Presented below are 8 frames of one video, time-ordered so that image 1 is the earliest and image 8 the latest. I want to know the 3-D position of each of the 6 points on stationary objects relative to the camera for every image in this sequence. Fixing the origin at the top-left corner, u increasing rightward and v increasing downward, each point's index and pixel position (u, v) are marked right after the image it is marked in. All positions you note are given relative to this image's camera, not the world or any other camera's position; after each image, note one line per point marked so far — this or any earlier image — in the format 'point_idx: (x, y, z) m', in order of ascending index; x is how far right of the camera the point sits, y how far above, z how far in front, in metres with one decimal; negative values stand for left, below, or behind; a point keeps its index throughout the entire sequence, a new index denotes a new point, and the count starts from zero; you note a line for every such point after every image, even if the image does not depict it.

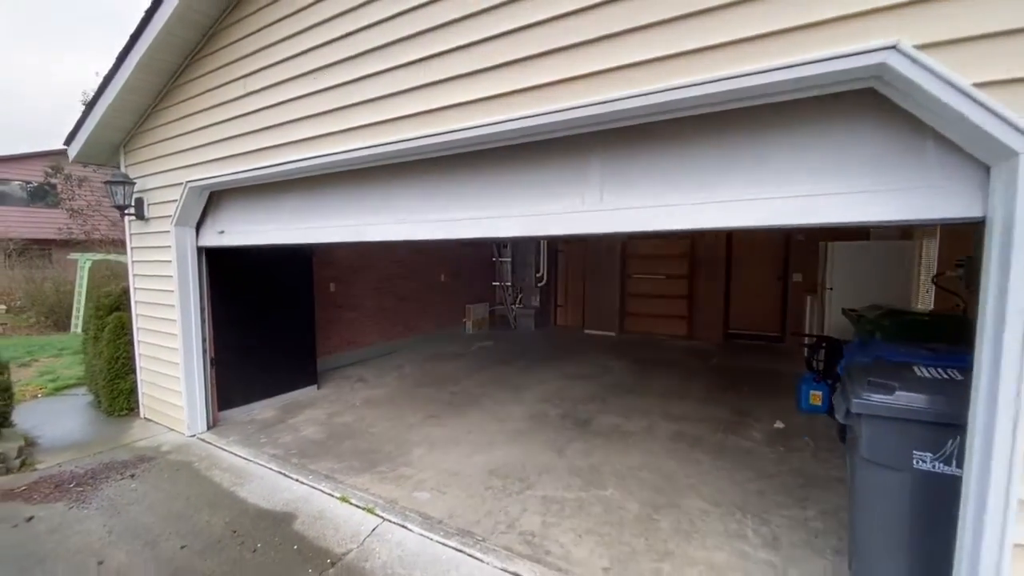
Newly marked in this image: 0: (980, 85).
0: (+1.3, +0.6, +1.2) m
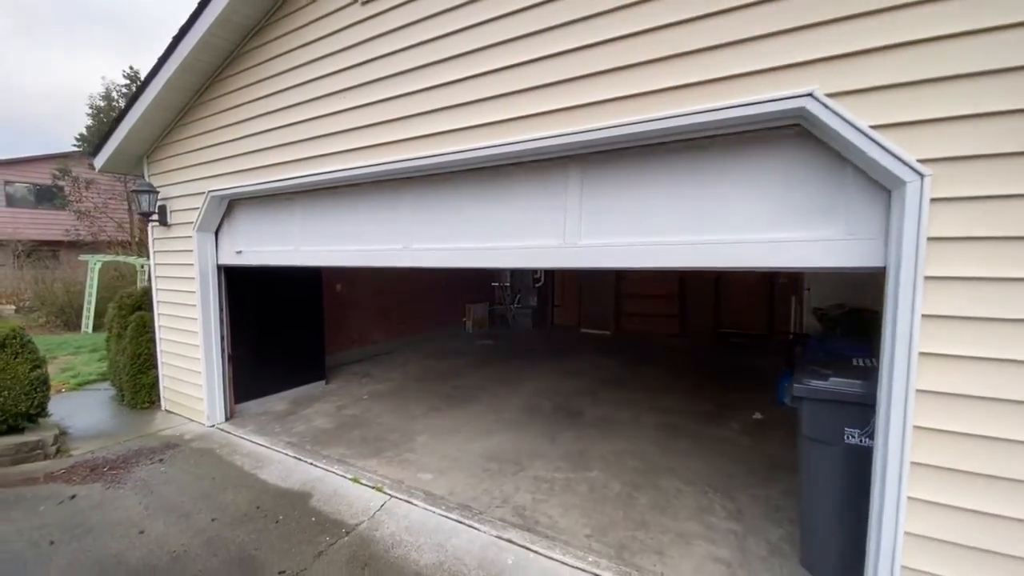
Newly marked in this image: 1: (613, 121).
0: (+1.3, +0.6, +1.5) m
1: (+0.5, +0.8, +2.0) m
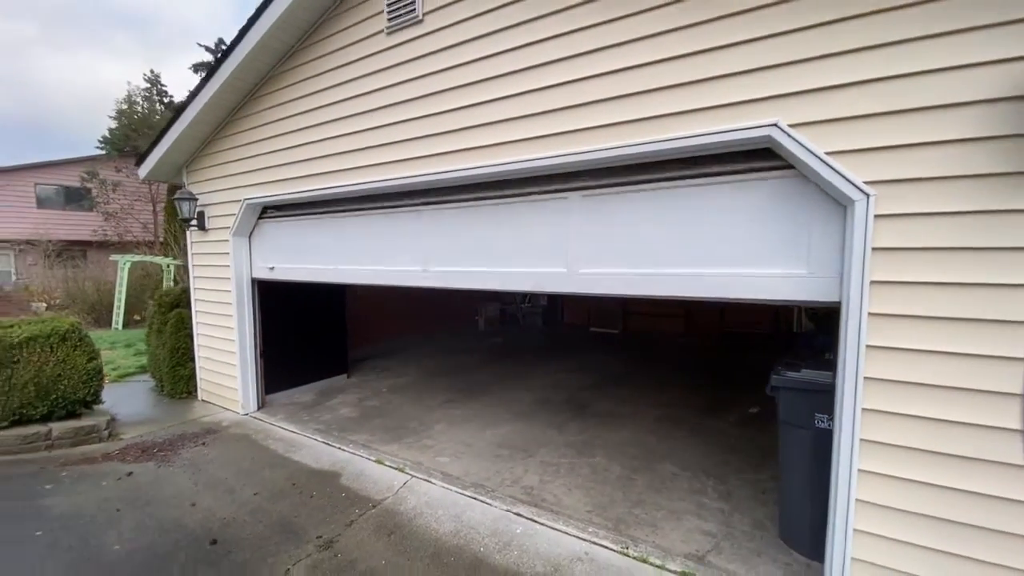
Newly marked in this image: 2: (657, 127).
0: (+1.3, +0.6, +1.8) m
1: (+0.5, +0.8, +2.3) m
2: (+0.7, +0.8, +2.2) m
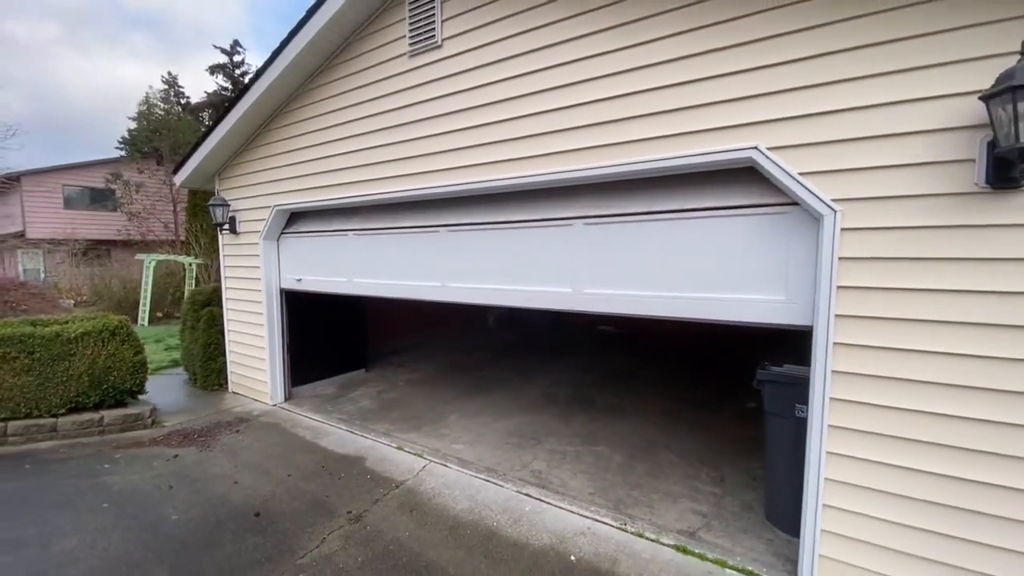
0: (+1.4, +0.5, +2.0) m
1: (+0.6, +0.8, +2.6) m
2: (+0.8, +0.8, +2.4) m
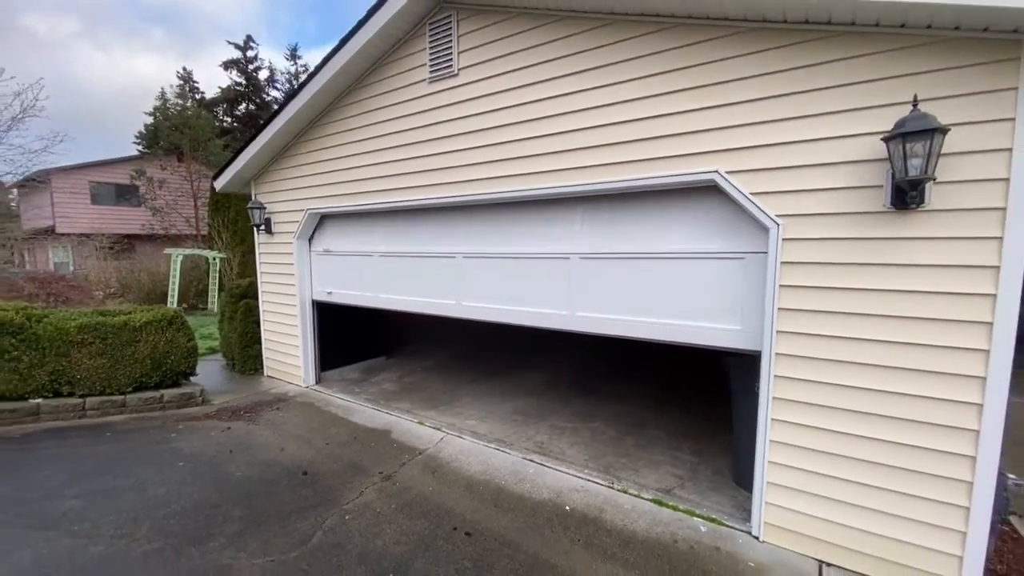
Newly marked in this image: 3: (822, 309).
0: (+1.4, +0.5, +2.5) m
1: (+0.6, +0.8, +3.1) m
2: (+0.8, +0.8, +2.9) m
3: (+1.7, -0.1, +2.4) m
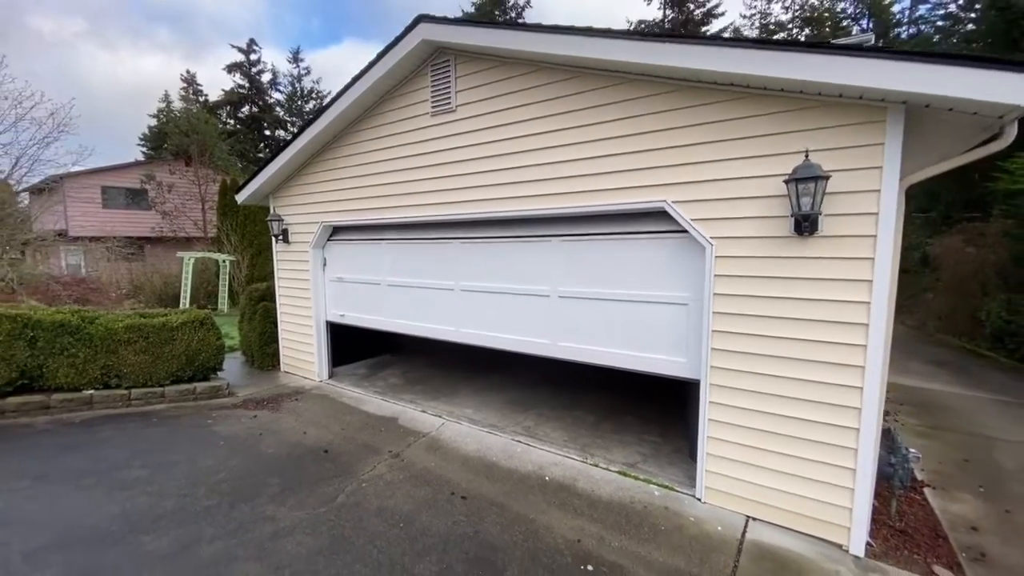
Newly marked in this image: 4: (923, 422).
0: (+1.3, +0.5, +3.1) m
1: (+0.5, +0.7, +3.7) m
2: (+0.7, +0.8, +3.5) m
3: (+1.6, -0.2, +3.0) m
4: (+5.5, -1.8, +5.8) m
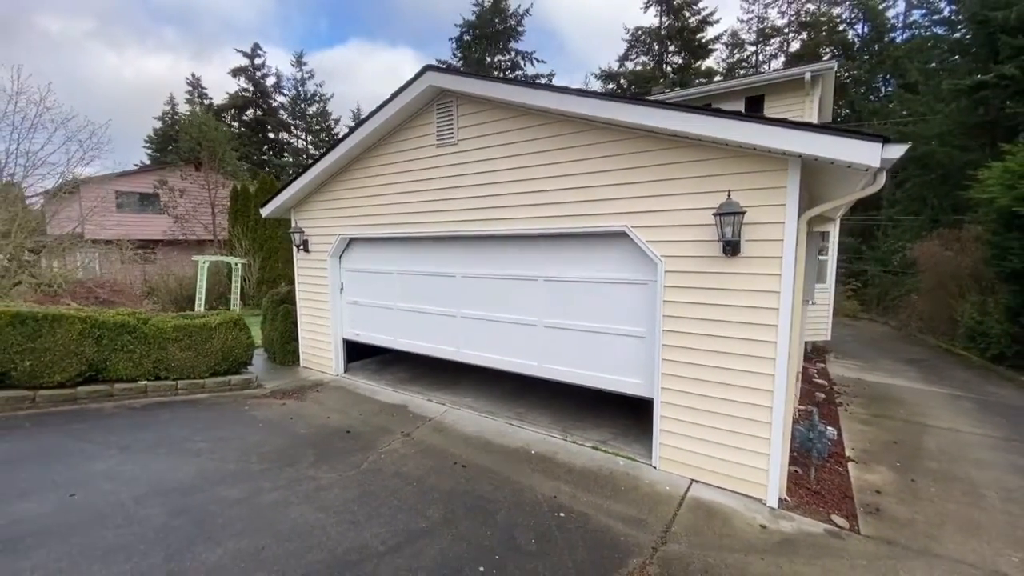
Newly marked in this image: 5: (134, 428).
0: (+1.2, +0.4, +3.9) m
1: (+0.4, +0.6, +4.5) m
2: (+0.6, +0.7, +4.3) m
3: (+1.5, -0.2, +3.8) m
4: (+5.4, -1.9, +6.6) m
5: (-3.9, -1.5, +4.5) m
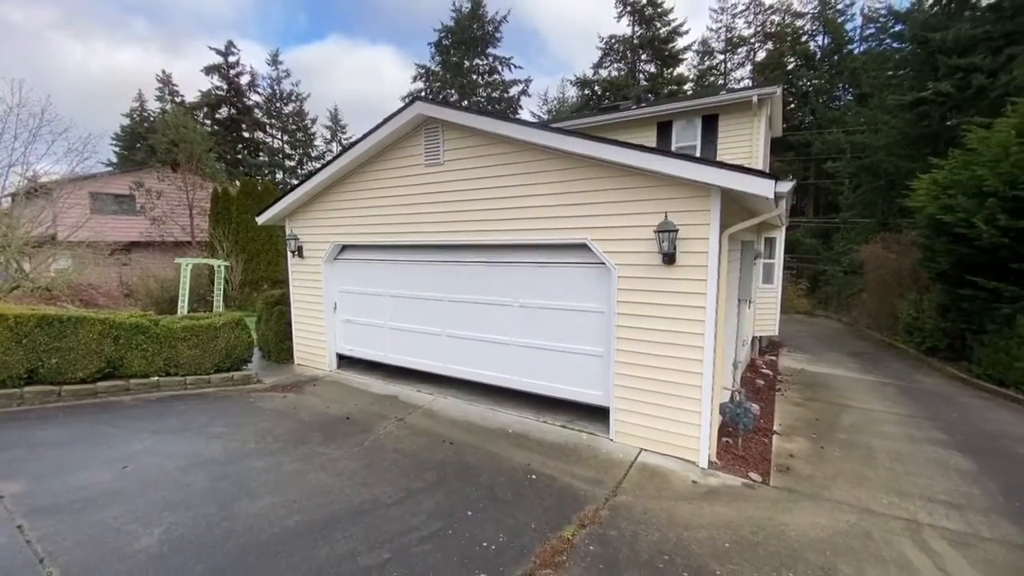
0: (+1.0, +0.4, +4.7) m
1: (+0.2, +0.6, +5.2) m
2: (+0.4, +0.6, +5.1) m
3: (+1.3, -0.3, +4.6) m
4: (+5.1, -1.9, +7.6) m
5: (-4.2, -1.5, +5.1) m
